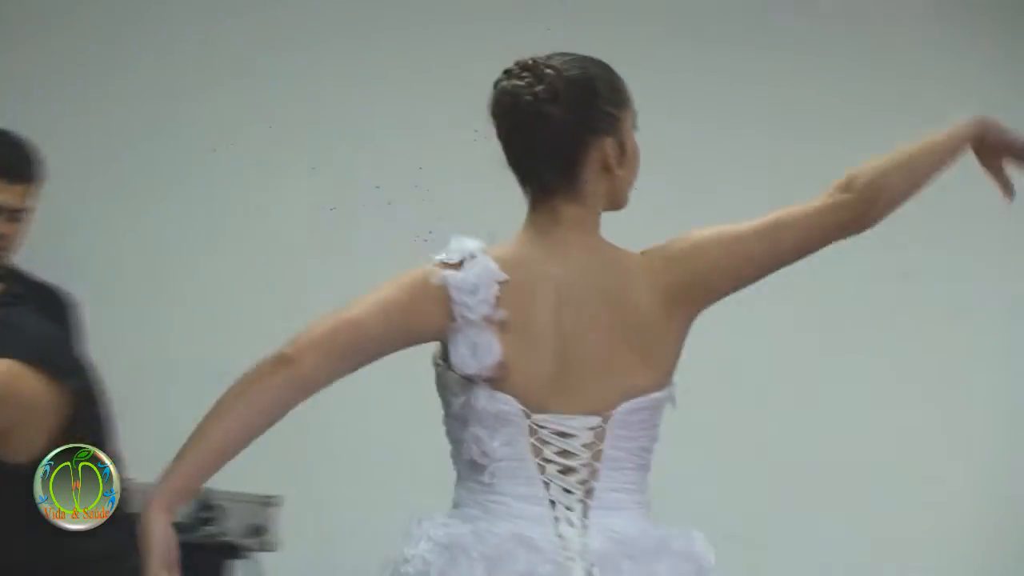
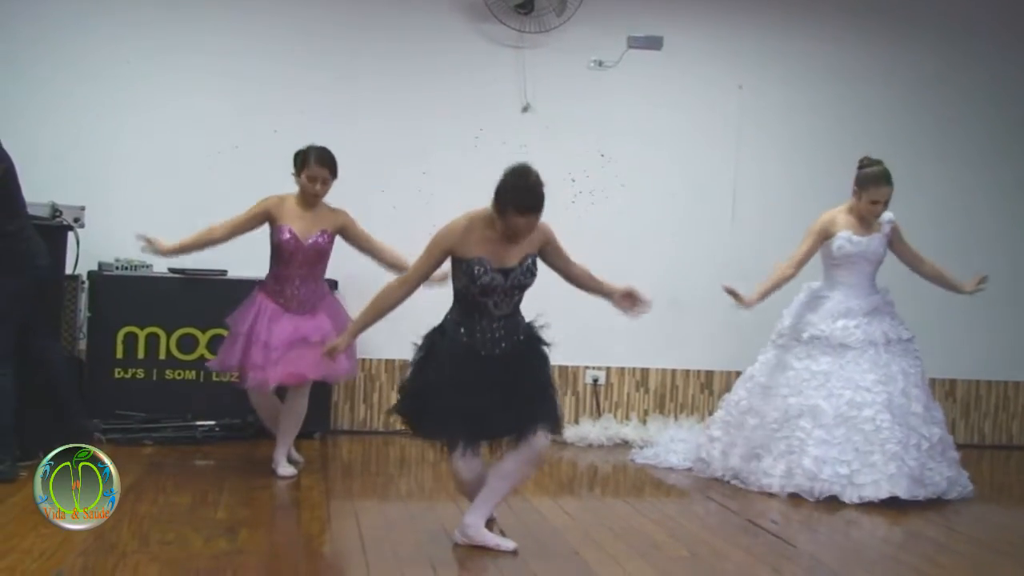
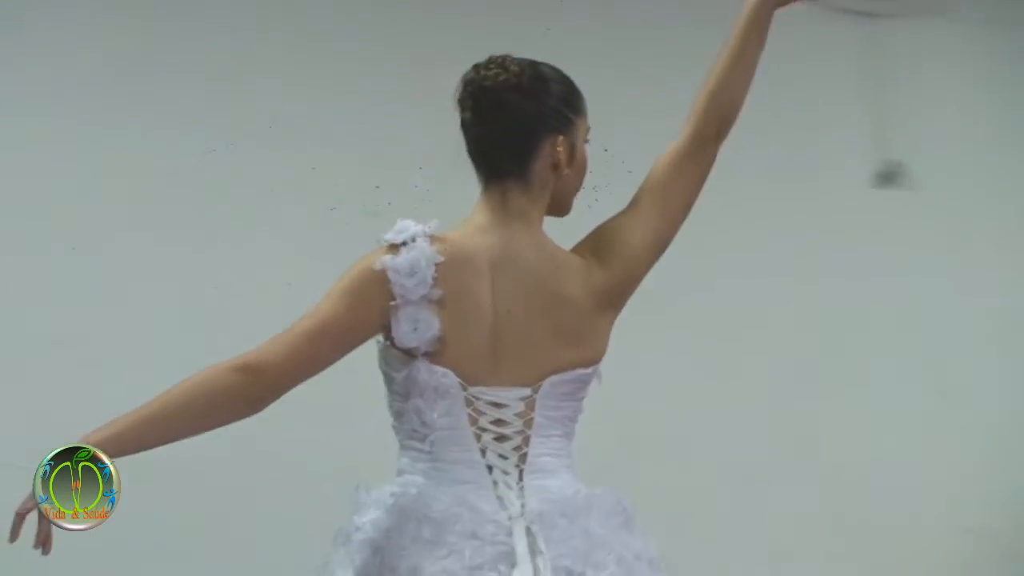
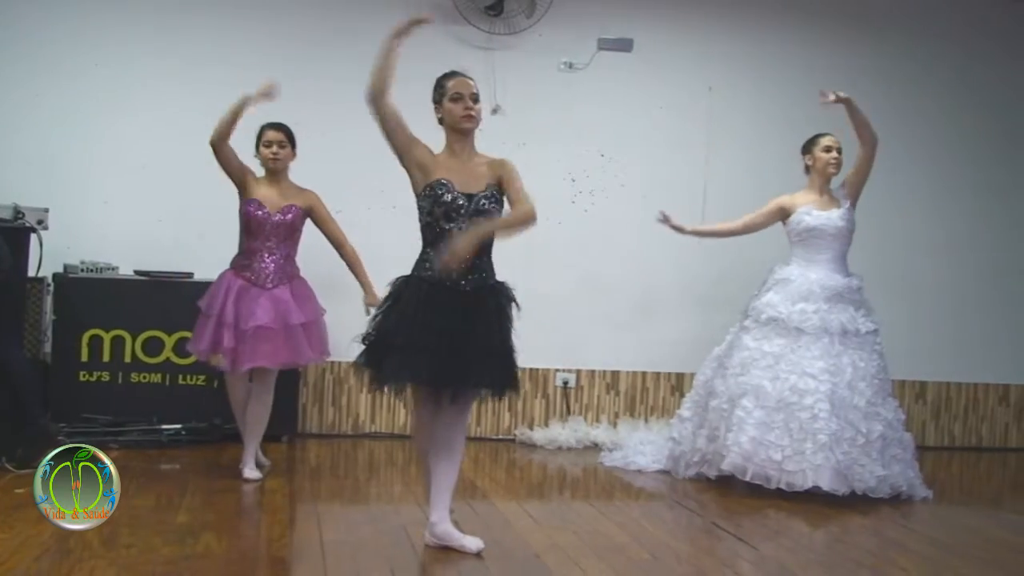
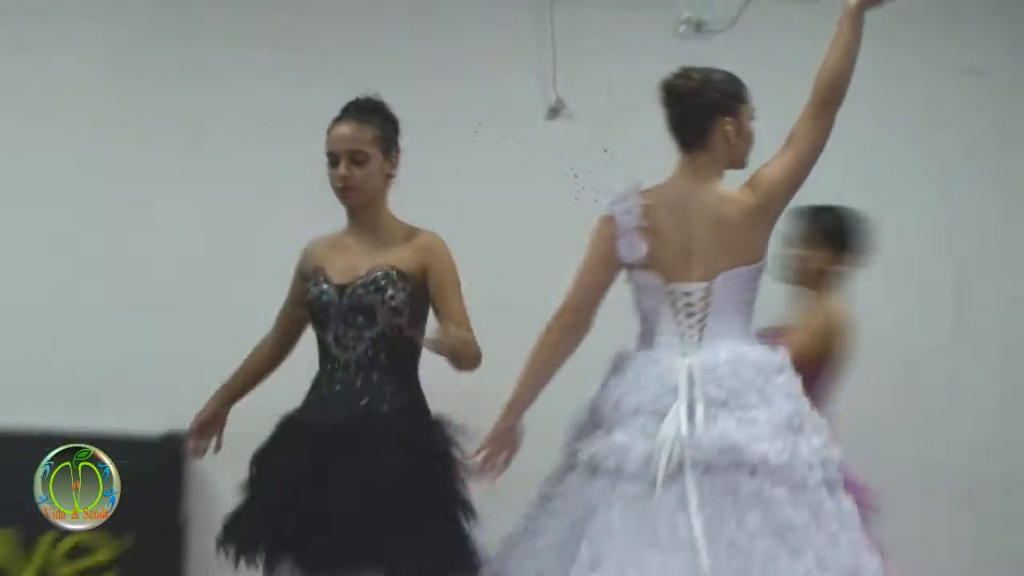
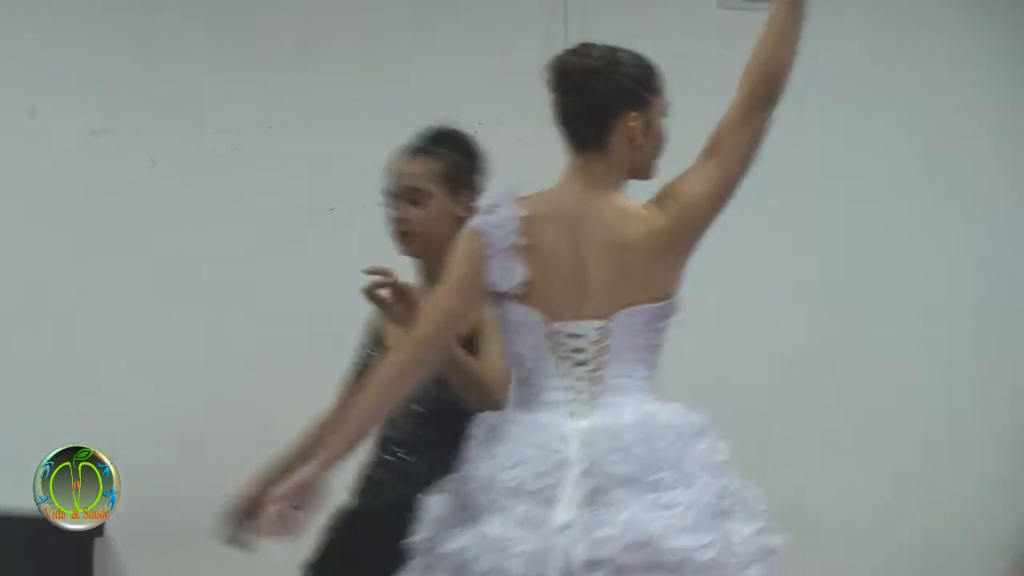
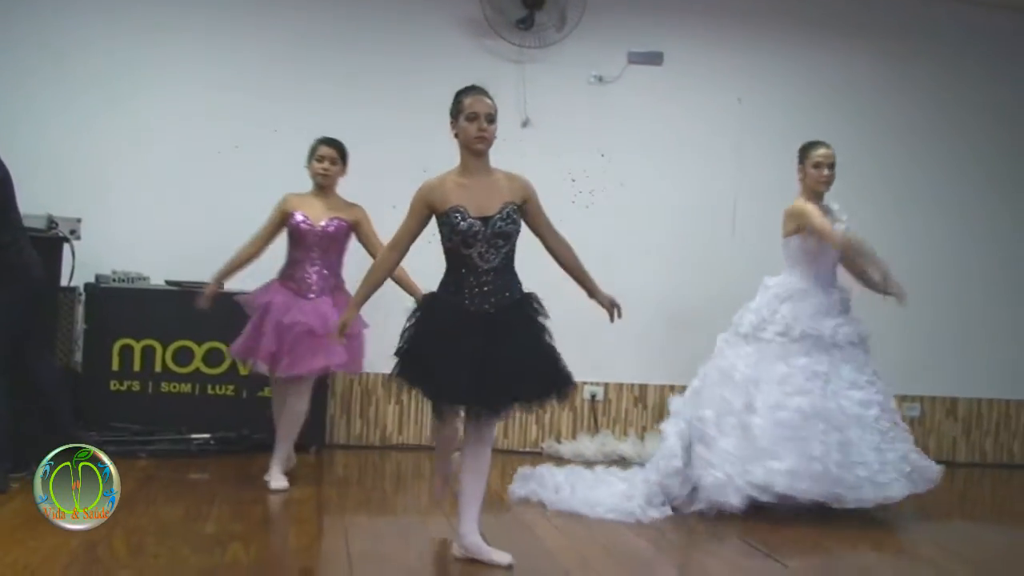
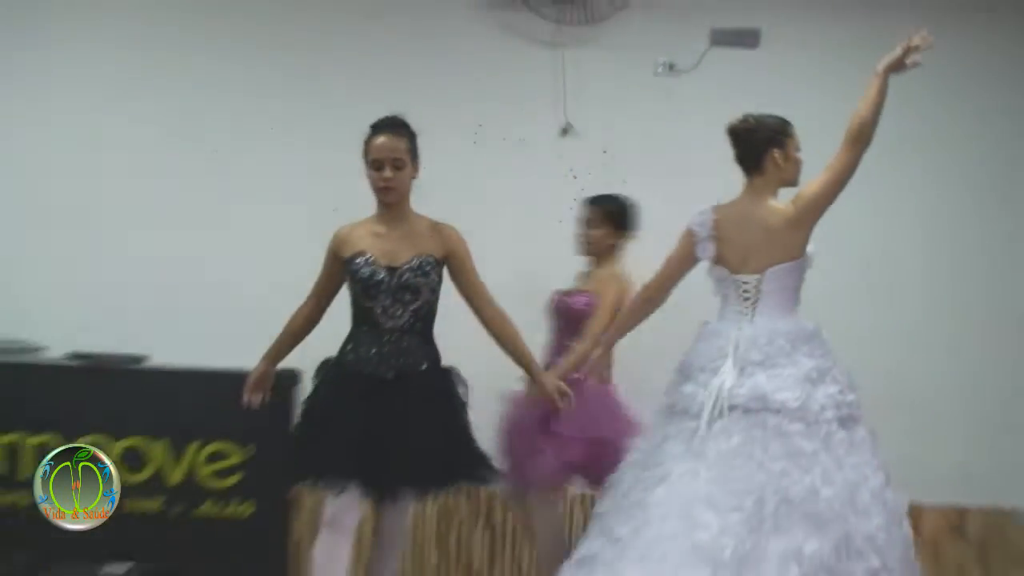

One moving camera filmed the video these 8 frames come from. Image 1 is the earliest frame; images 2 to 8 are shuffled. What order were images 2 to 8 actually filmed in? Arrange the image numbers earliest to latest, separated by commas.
3, 6, 5, 8, 7, 4, 2
